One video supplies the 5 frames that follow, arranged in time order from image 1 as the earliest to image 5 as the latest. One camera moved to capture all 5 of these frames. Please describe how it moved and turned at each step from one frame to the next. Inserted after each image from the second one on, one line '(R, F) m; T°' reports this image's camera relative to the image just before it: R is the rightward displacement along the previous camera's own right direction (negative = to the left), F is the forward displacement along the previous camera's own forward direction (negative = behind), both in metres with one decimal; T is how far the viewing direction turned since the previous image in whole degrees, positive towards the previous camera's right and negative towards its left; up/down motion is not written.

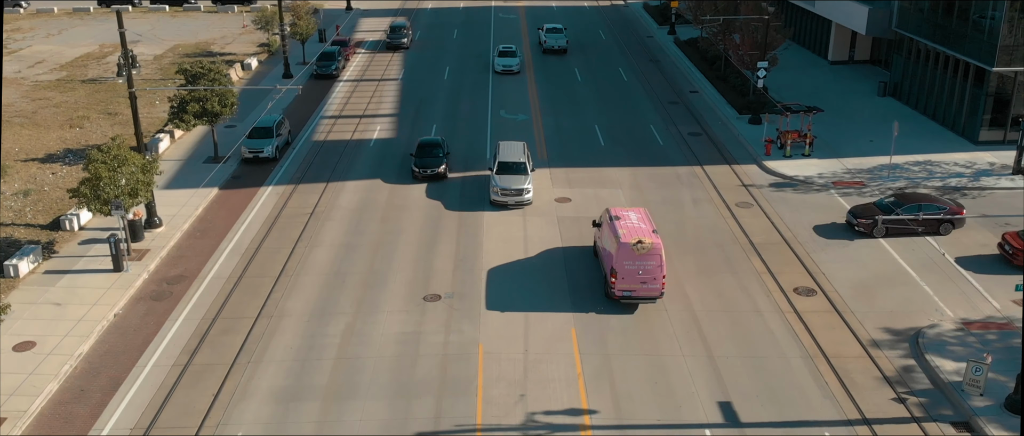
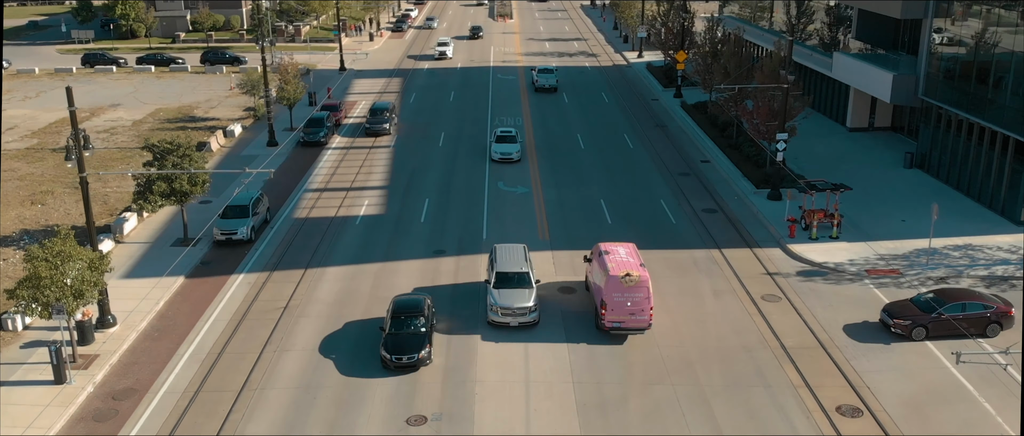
(+0.1, +3.1) m; 0°
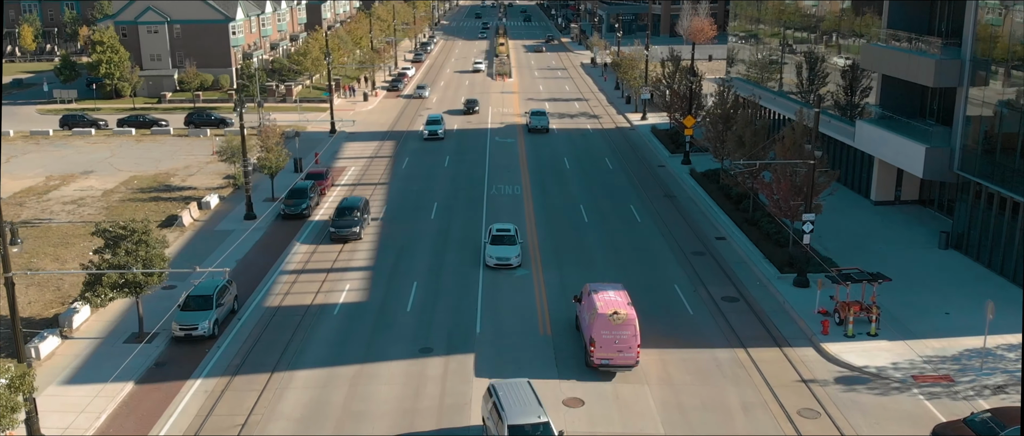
(+0.1, +3.4) m; 0°
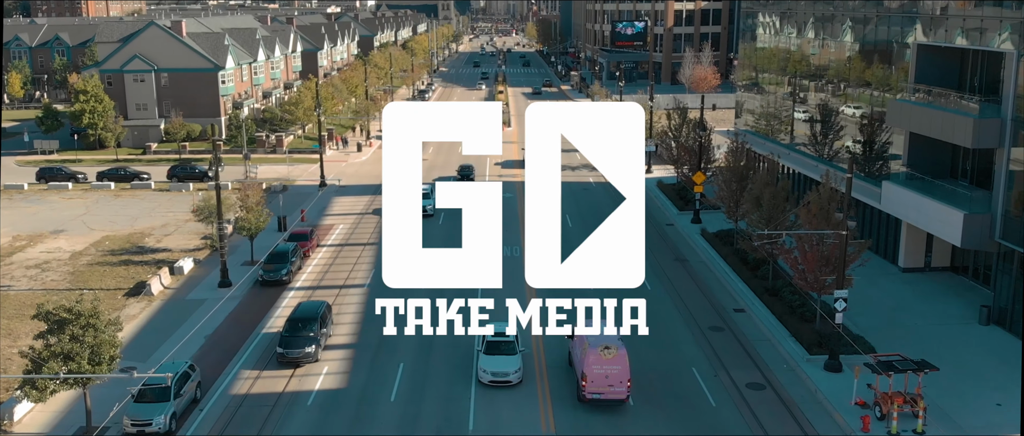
(0.0, +3.1) m; 0°
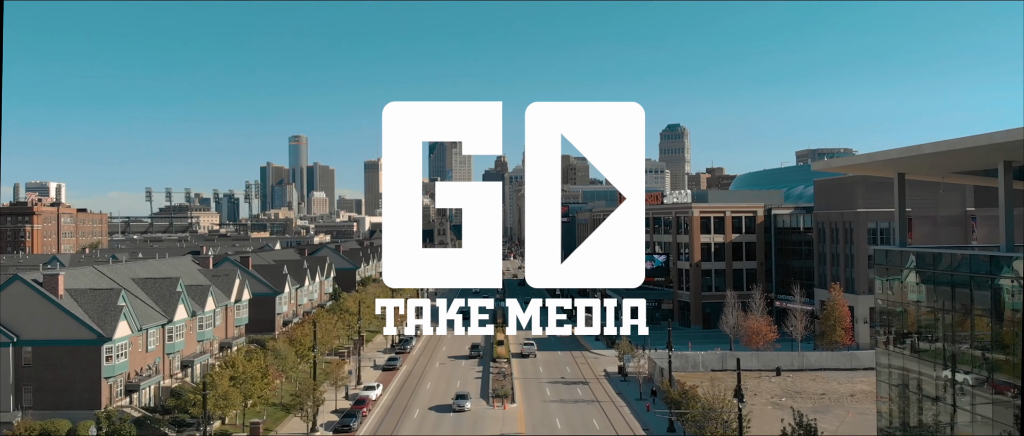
(-0.5, +19.8) m; 0°
